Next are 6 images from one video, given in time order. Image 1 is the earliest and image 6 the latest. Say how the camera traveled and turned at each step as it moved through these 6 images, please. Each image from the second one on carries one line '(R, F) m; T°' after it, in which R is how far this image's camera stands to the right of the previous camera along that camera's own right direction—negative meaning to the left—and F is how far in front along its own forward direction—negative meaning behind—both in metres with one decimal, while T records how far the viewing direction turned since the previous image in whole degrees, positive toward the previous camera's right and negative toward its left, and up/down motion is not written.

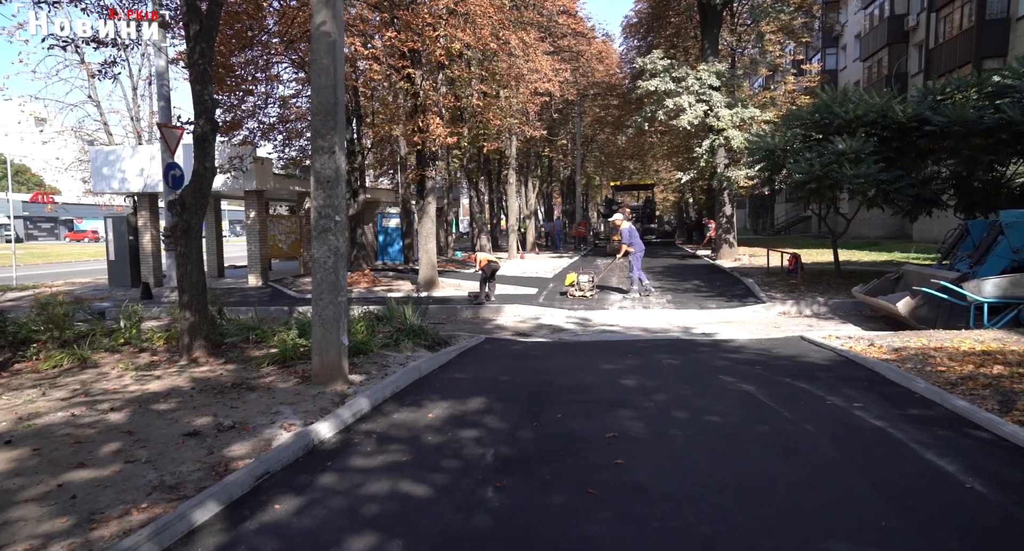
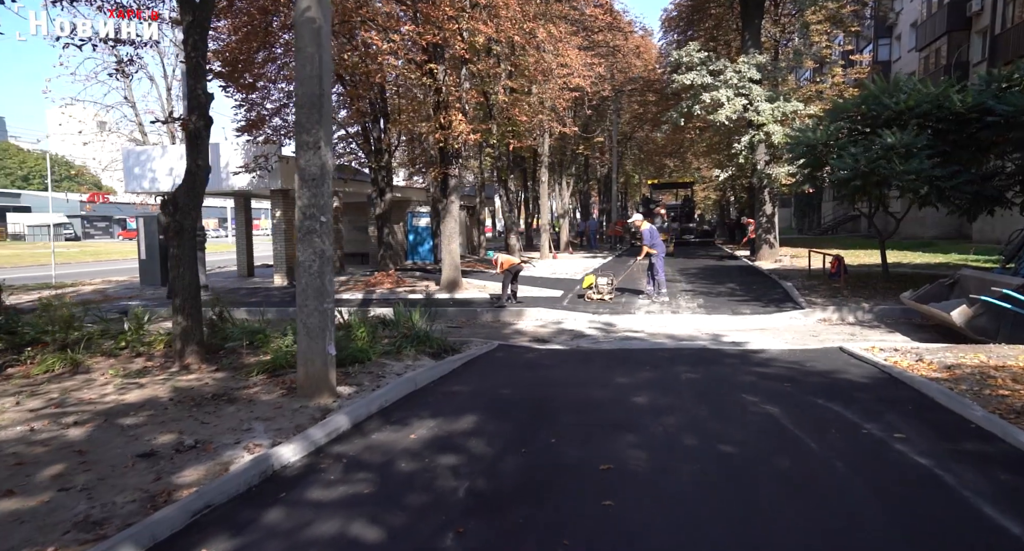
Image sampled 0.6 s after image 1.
(+0.4, +0.6) m; -4°
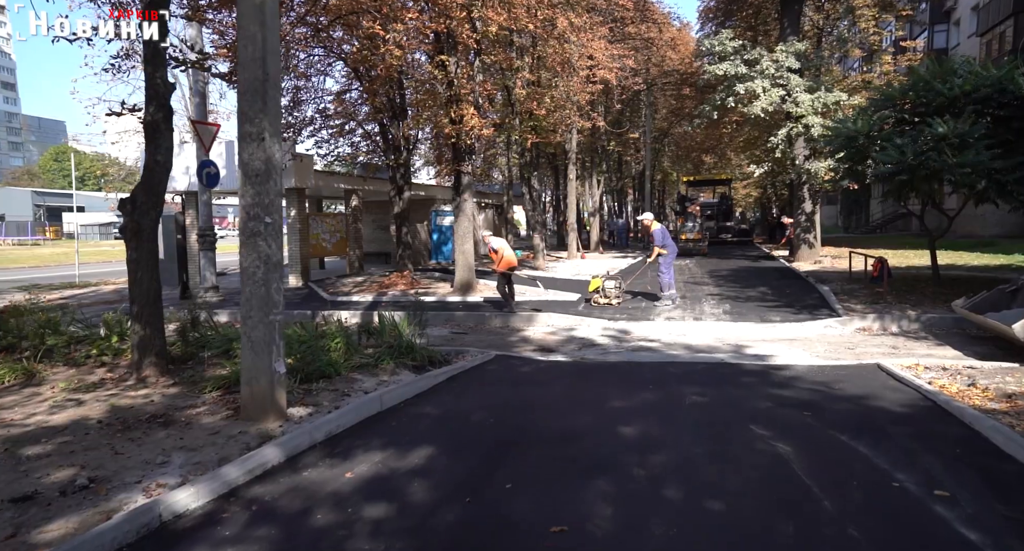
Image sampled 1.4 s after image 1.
(+0.6, +0.8) m; -4°
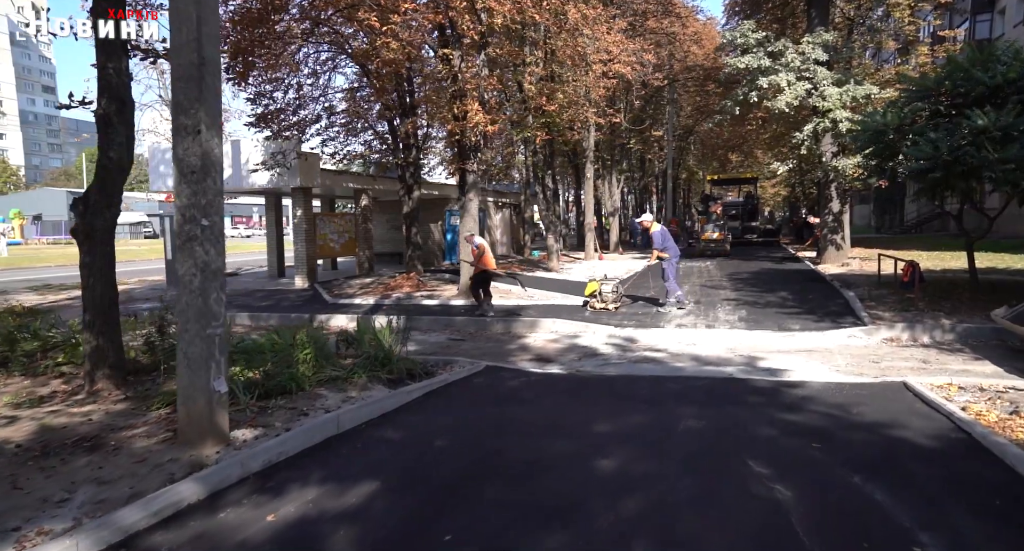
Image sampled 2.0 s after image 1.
(+0.5, +0.7) m; -2°
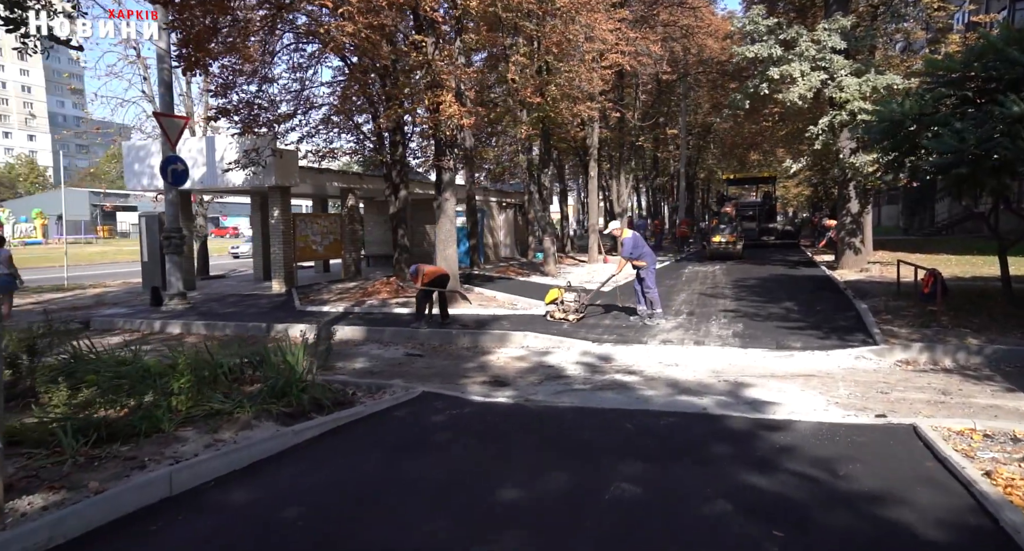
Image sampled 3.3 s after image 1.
(+1.0, +1.3) m; -2°
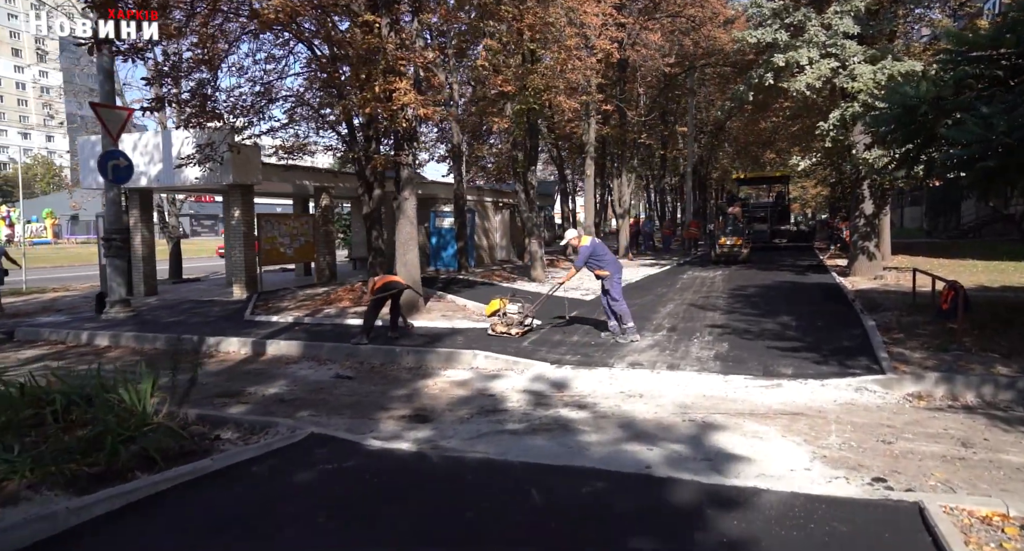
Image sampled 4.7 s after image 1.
(+1.0, +1.5) m; -2°
